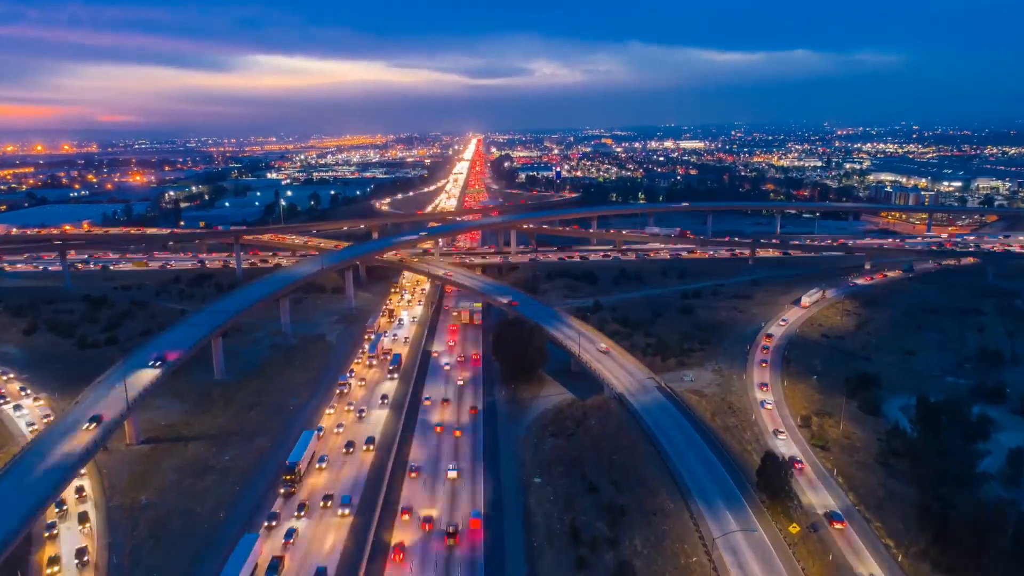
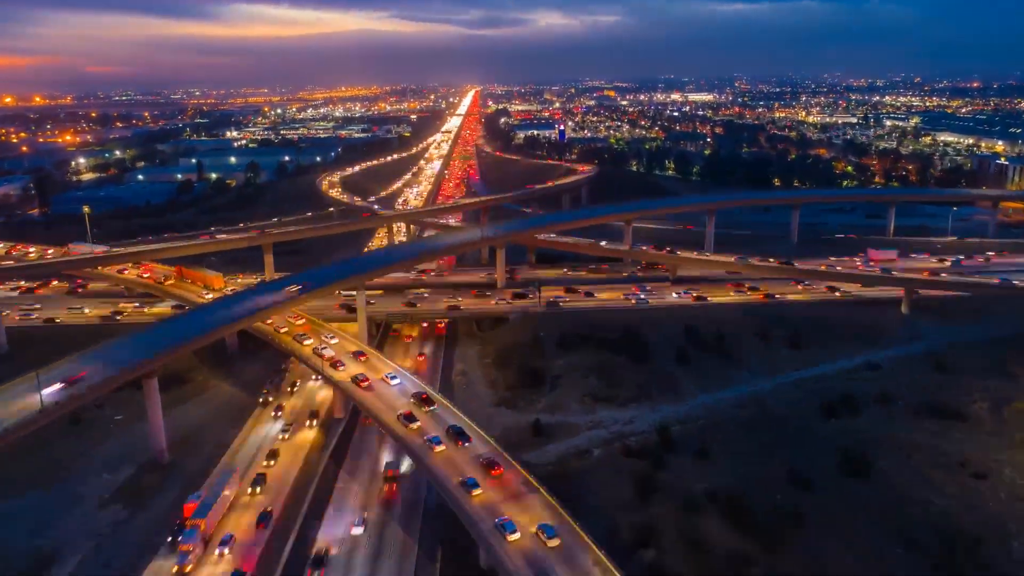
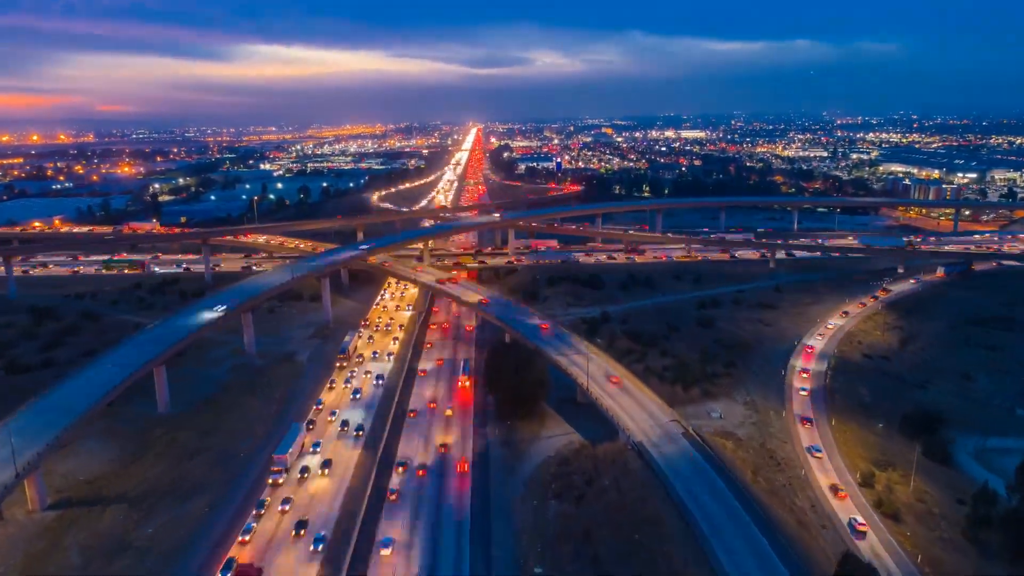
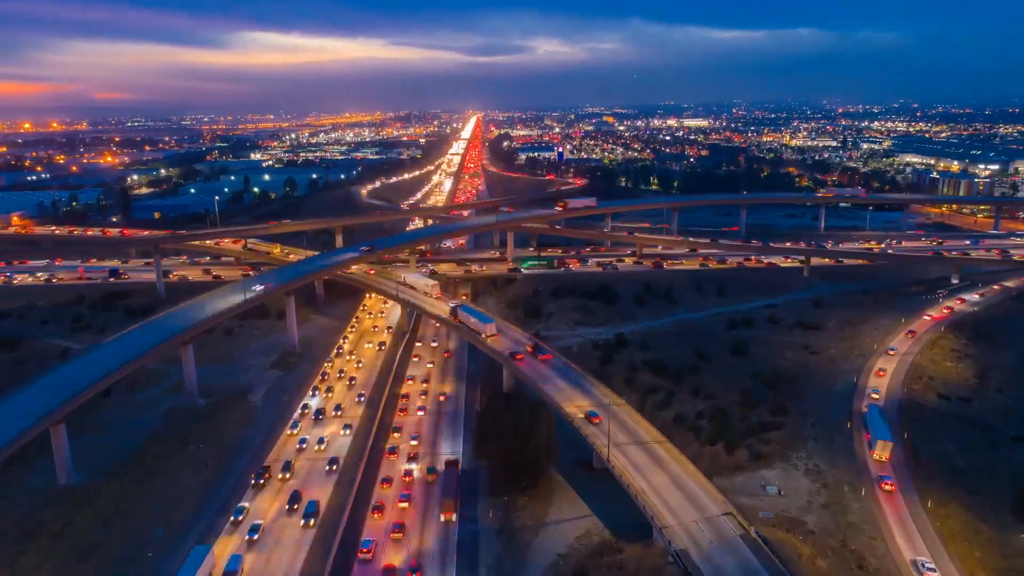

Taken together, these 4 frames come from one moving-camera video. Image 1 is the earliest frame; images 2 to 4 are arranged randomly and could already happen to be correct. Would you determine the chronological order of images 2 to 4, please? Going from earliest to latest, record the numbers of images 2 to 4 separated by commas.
3, 4, 2
